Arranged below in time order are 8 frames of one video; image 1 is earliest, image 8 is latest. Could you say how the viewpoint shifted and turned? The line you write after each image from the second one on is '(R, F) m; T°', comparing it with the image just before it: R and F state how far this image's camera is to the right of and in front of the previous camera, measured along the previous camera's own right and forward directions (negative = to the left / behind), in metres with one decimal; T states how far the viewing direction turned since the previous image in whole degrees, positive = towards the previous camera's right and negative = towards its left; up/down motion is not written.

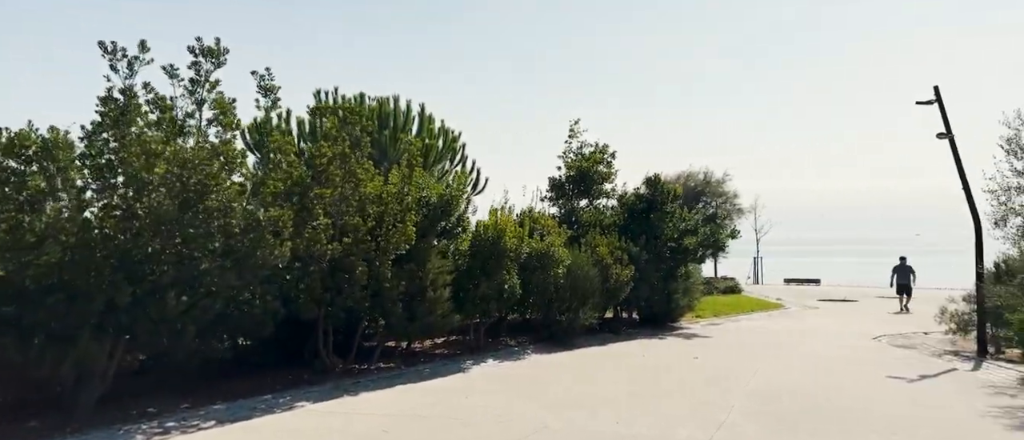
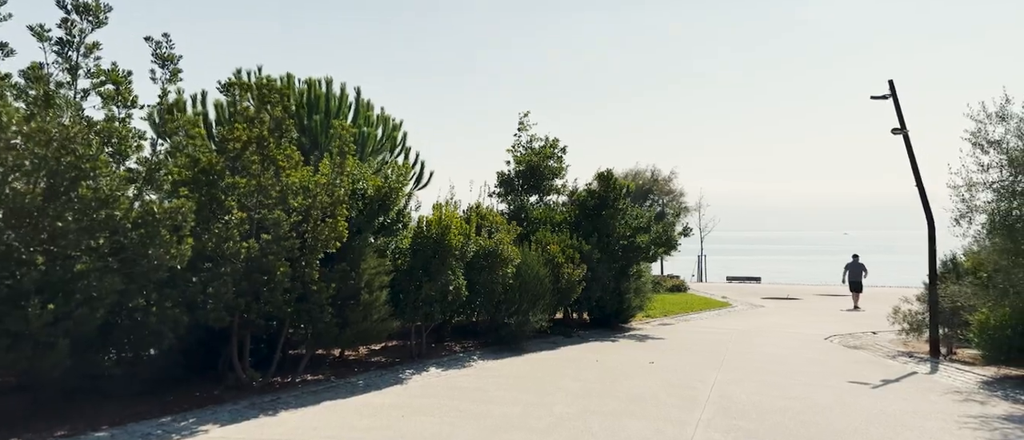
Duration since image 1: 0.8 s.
(+0.1, +0.9) m; +5°
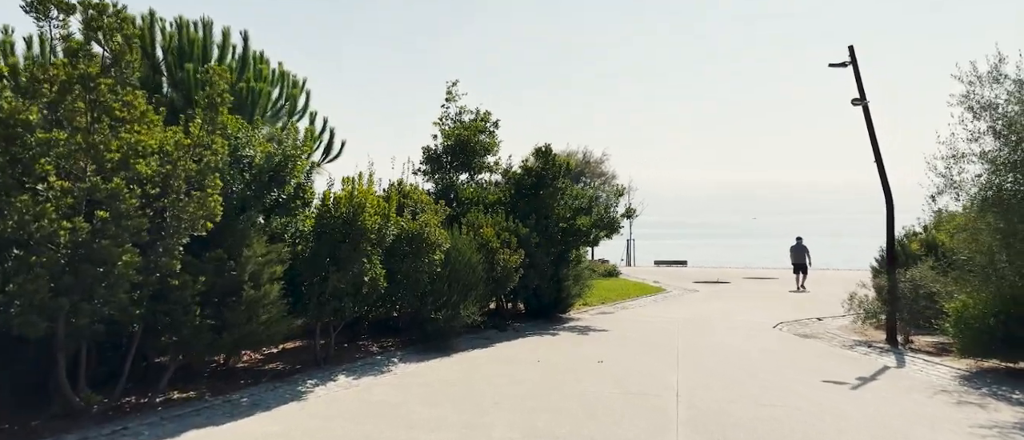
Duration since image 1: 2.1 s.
(+0.1, +1.7) m; +6°
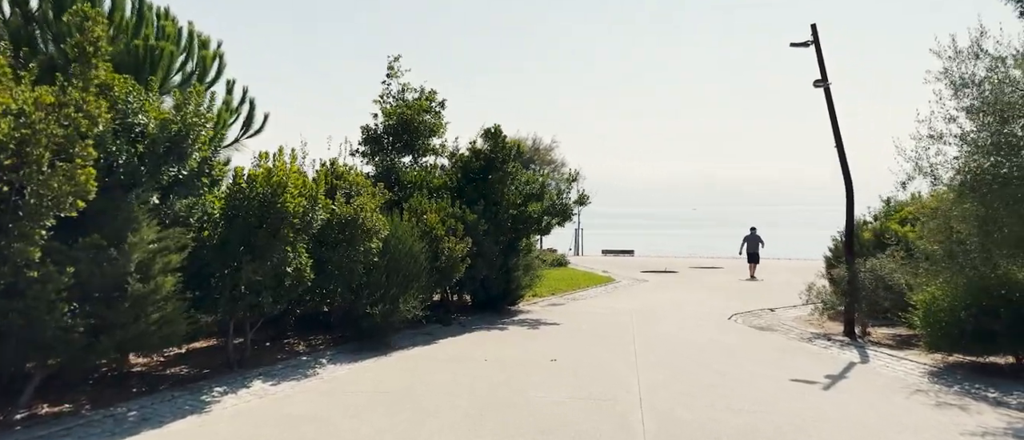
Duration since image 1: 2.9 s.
(+0.1, +1.0) m; +5°
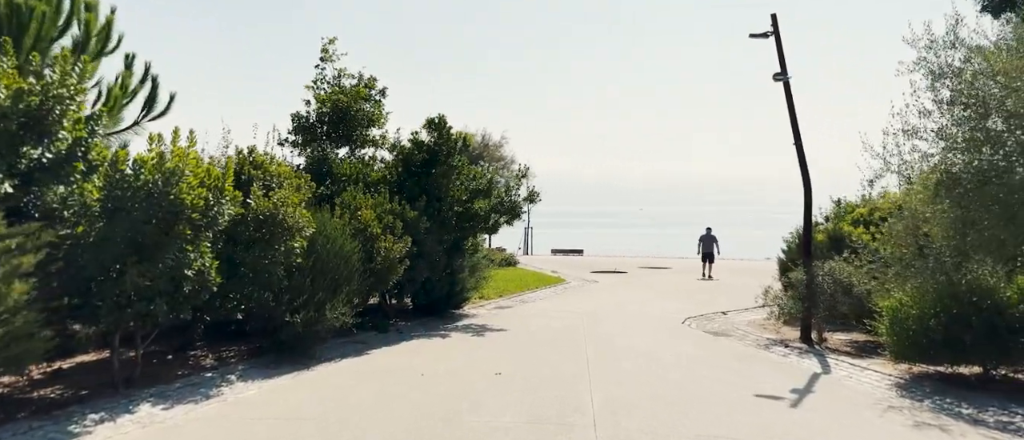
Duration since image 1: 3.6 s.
(+0.1, +0.9) m; +5°
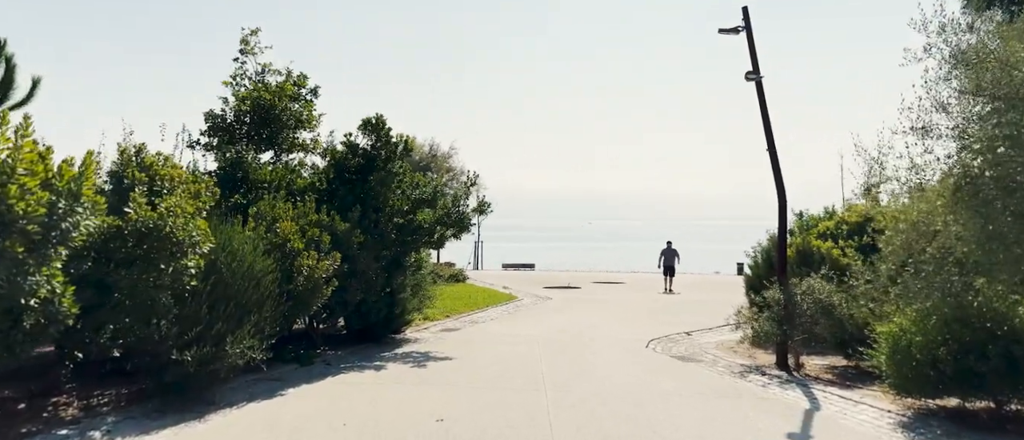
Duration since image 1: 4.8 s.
(+0.1, +1.3) m; +5°
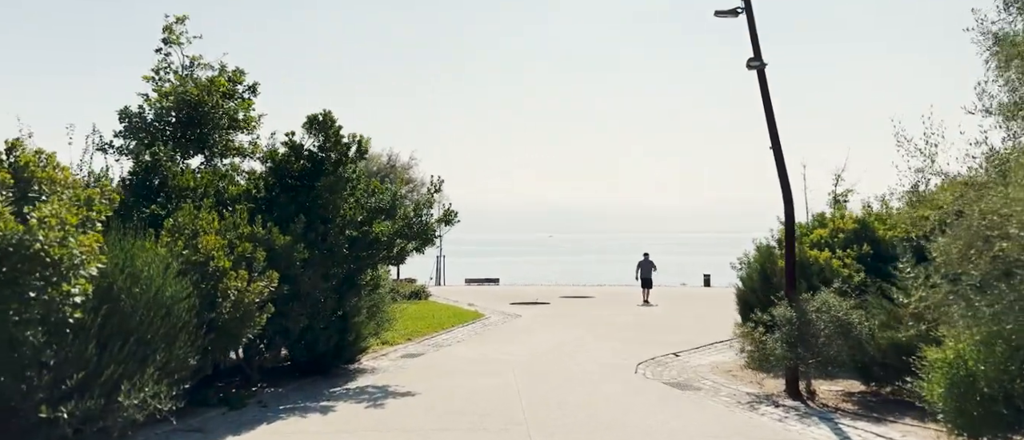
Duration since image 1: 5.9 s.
(-0.1, +1.4) m; +4°
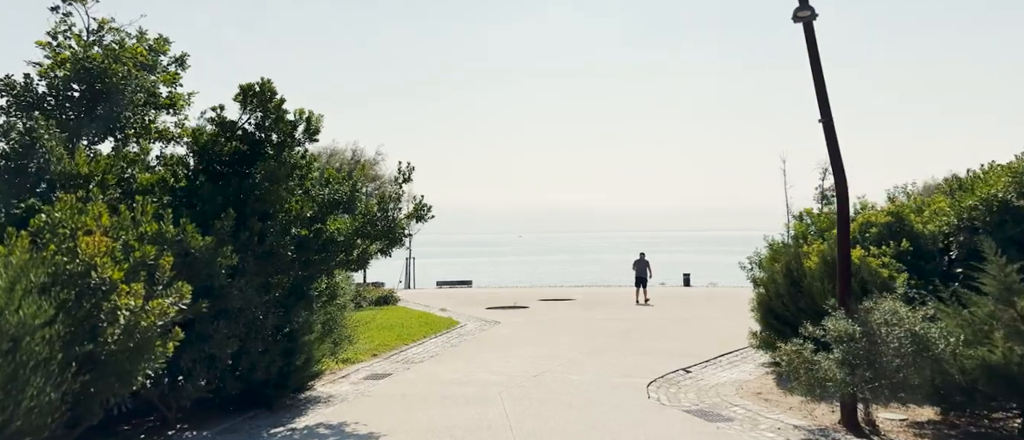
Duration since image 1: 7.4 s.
(-0.2, +1.9) m; +3°
